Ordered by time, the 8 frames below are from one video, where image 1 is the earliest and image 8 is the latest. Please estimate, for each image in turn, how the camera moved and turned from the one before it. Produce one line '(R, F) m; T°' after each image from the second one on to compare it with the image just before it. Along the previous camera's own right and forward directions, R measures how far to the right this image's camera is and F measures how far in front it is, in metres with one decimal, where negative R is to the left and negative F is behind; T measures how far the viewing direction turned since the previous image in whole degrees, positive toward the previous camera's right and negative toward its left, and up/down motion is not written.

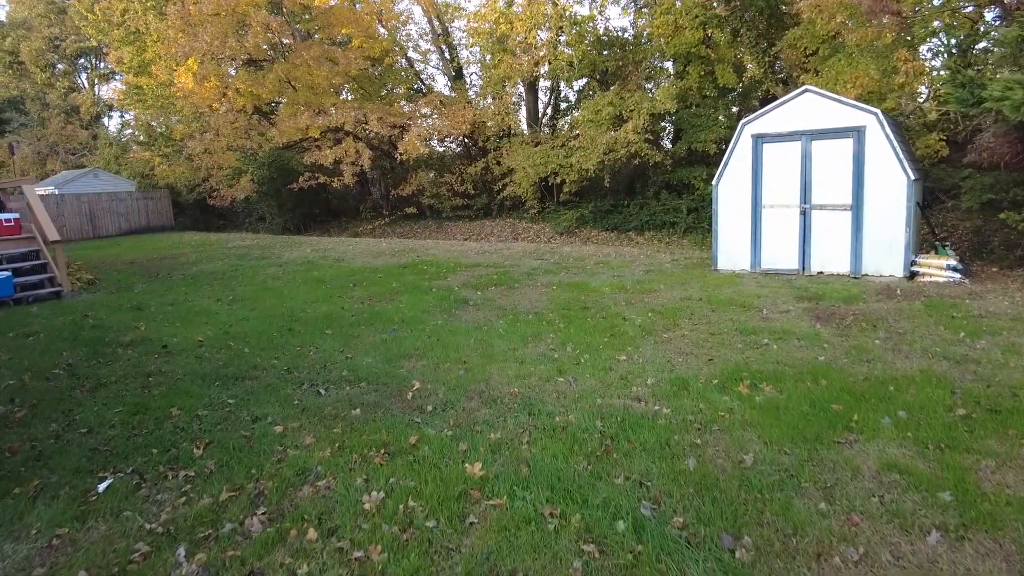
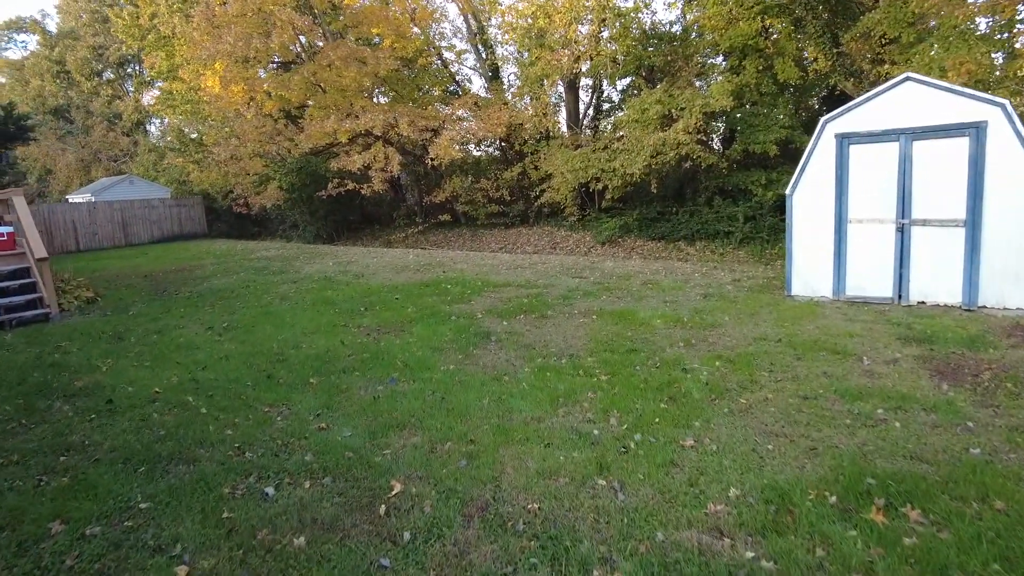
(+0.1, +1.4) m; -4°
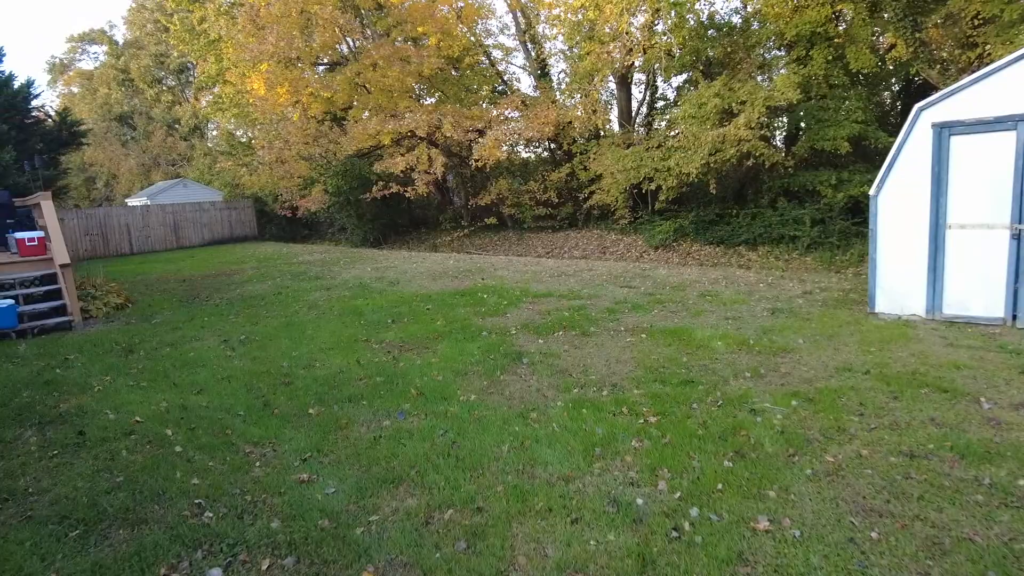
(+0.2, +0.9) m; -5°
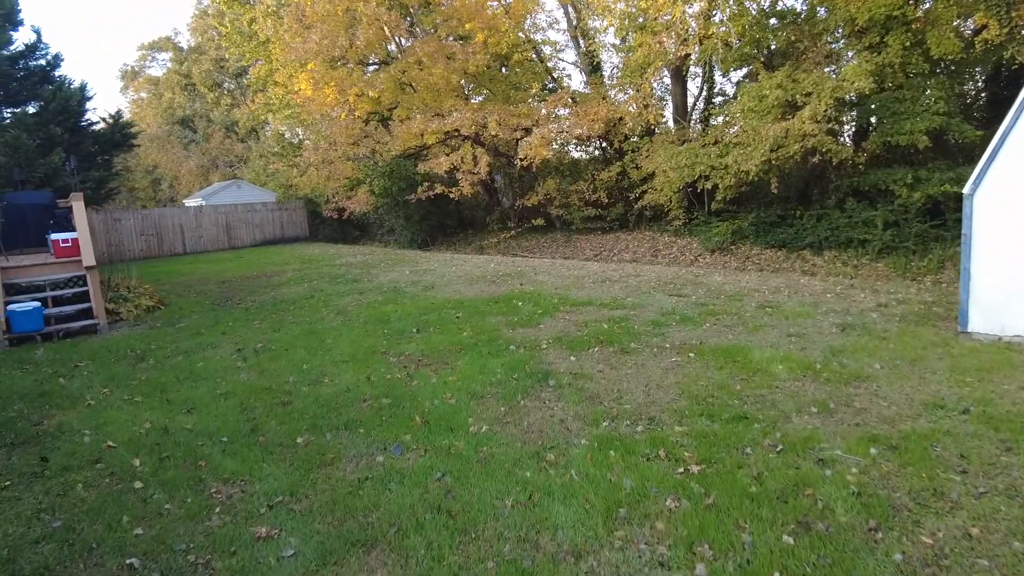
(+0.2, +0.7) m; -5°
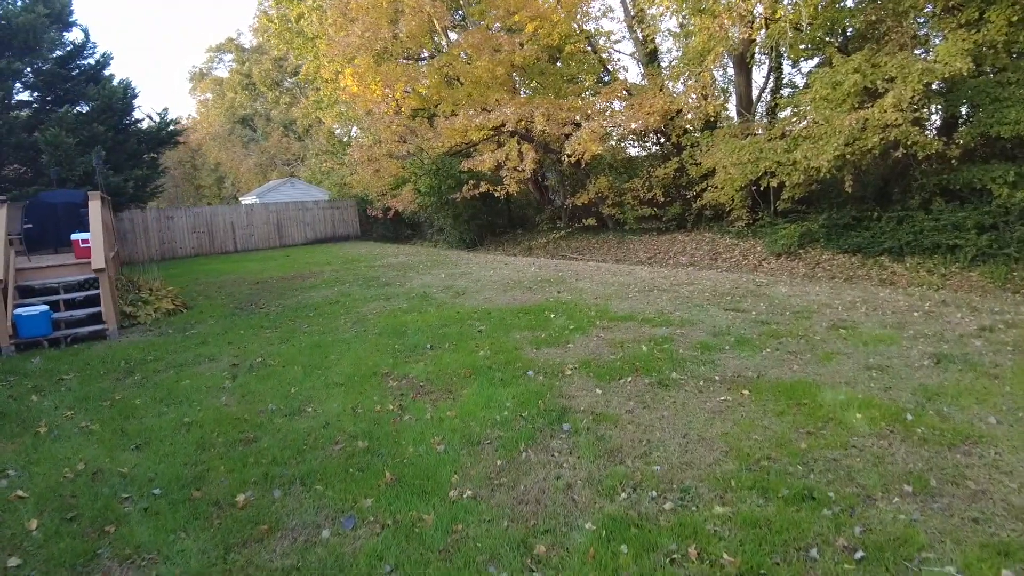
(+0.3, +1.0) m; -5°
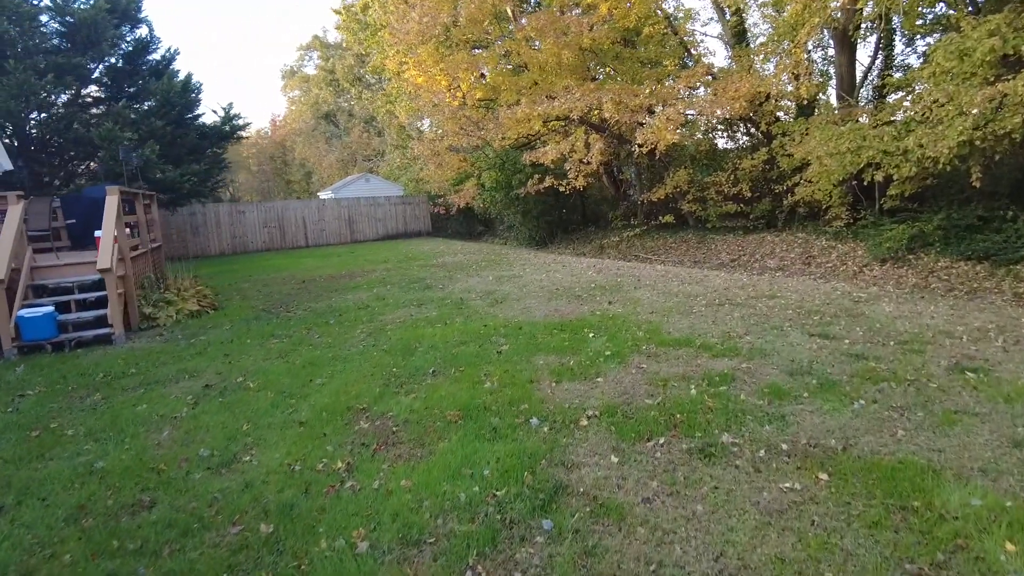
(+0.6, +1.3) m; -7°
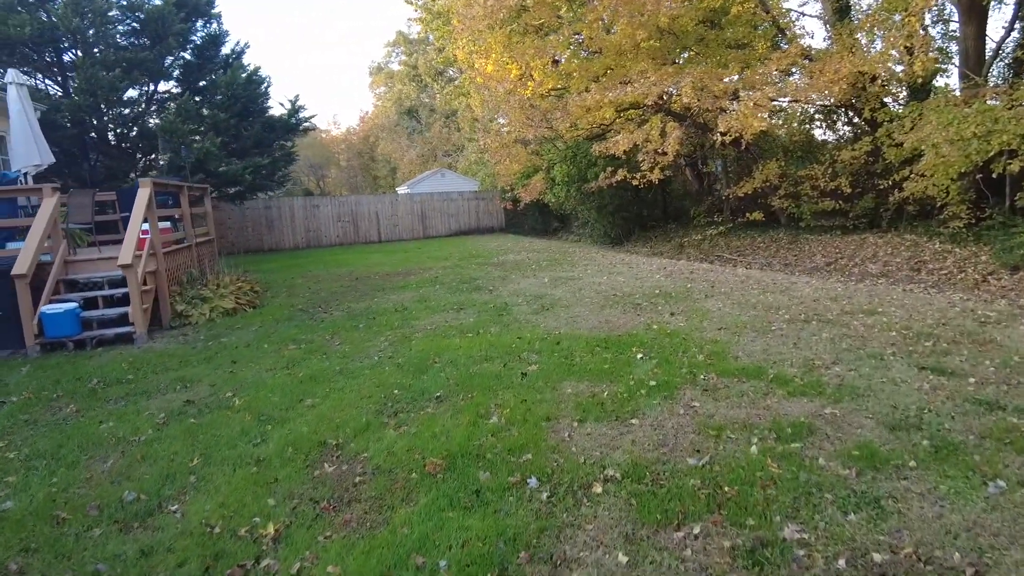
(+0.4, +1.0) m; -7°
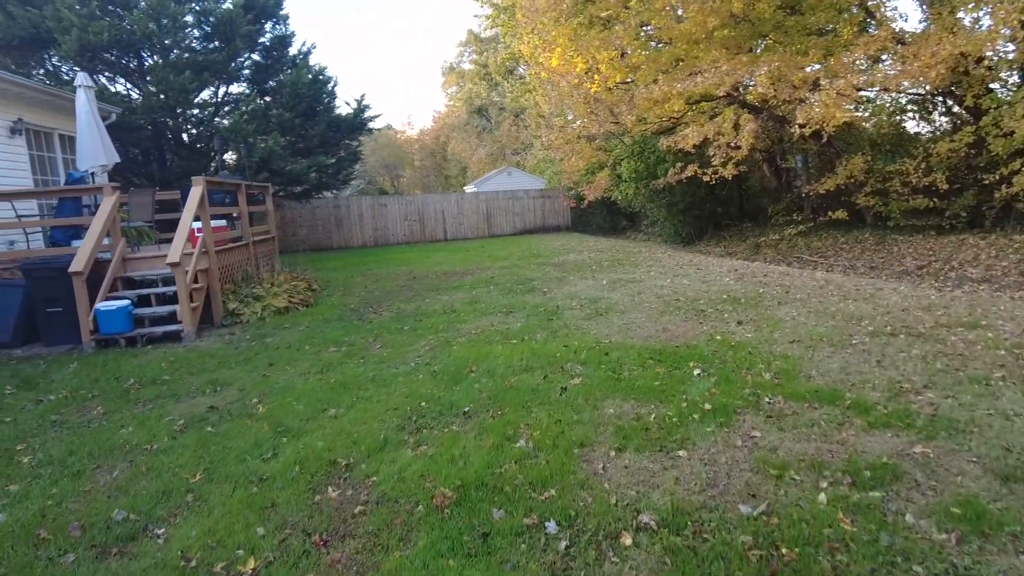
(+0.2, +0.5) m; -6°
